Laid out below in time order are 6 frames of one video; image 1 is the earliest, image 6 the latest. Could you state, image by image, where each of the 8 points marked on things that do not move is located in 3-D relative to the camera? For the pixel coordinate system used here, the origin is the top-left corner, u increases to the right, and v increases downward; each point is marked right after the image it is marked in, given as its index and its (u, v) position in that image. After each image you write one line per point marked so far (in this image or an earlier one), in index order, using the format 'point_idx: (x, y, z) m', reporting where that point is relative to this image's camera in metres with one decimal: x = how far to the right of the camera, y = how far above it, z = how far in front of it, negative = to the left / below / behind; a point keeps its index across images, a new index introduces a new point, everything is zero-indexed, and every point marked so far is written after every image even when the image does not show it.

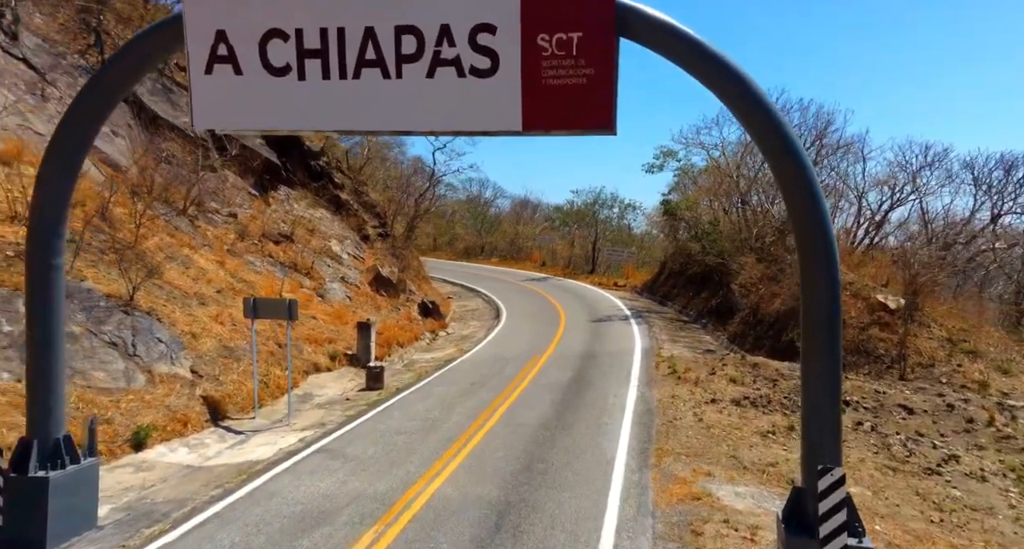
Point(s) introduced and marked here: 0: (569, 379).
0: (+1.1, -2.1, +15.3) m
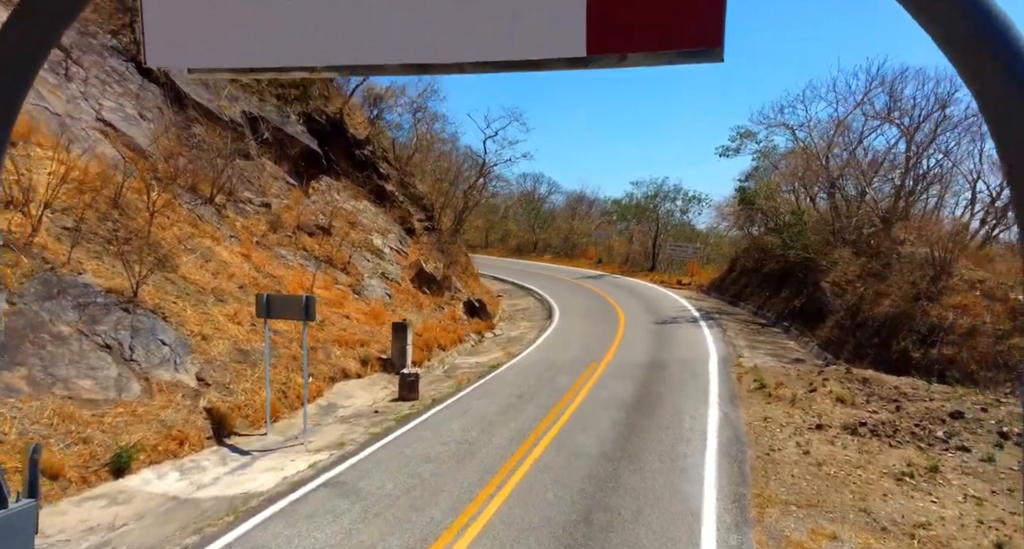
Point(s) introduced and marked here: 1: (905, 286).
0: (+2.1, -2.0, +13.1) m
1: (+8.1, -0.2, +16.1) m
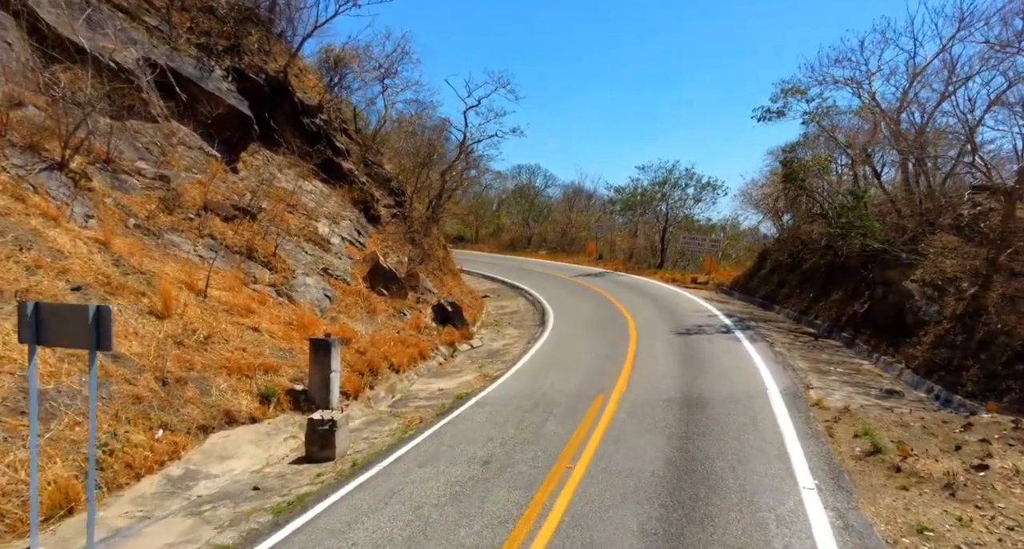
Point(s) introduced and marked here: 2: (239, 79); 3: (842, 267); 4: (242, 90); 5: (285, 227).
0: (+1.7, -1.9, +8.2) m
1: (+7.7, -0.2, +11.2) m
2: (-6.9, +5.0, +19.9) m
3: (+8.1, +0.2, +19.3) m
4: (-6.9, +4.7, +19.9) m
5: (-5.0, +1.1, +17.3) m
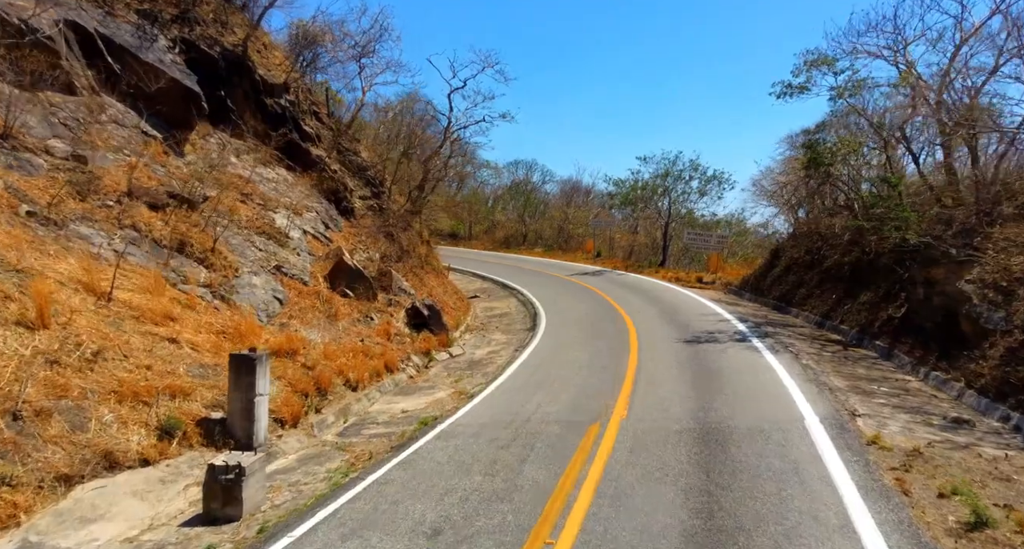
0: (+1.3, -1.9, +5.9) m
1: (+7.4, -0.2, +8.9) m
2: (-7.3, +5.0, +17.5) m
3: (+7.8, +0.2, +17.0) m
4: (-7.2, +4.7, +17.6) m
5: (-5.4, +1.1, +15.0) m
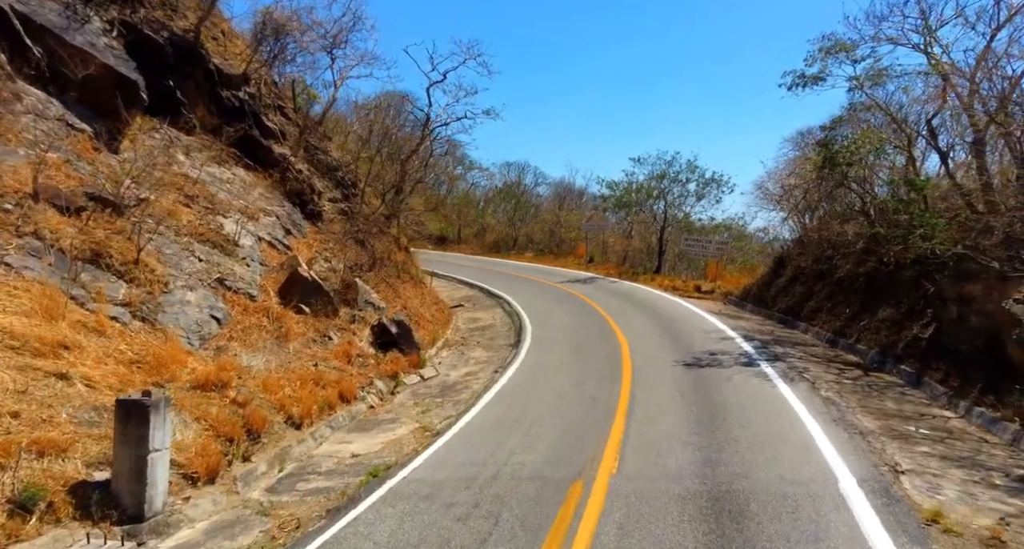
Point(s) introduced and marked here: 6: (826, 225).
0: (+1.0, -2.2, +4.0) m
1: (+7.1, -0.4, +7.2) m
2: (-7.7, +4.8, +15.7) m
3: (+7.4, -0.1, +15.2) m
4: (-7.6, +4.5, +15.7) m
5: (-5.7, +0.9, +13.2) m
6: (+7.6, +1.2, +19.0) m
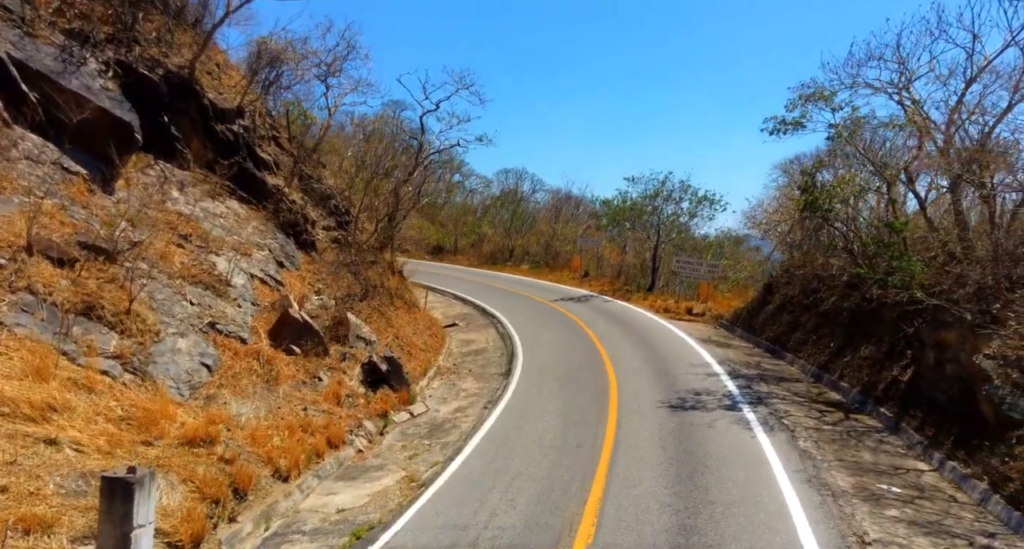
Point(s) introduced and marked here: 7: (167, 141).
0: (+0.8, -2.9, +4.2) m
1: (+6.8, -1.2, +7.4) m
2: (-7.9, +4.1, +15.8) m
3: (+7.2, -0.9, +15.4) m
4: (-7.8, +3.8, +15.9) m
5: (-6.0, +0.2, +13.3) m
6: (+7.4, +0.4, +19.2) m
7: (-7.3, +2.9, +16.3) m
